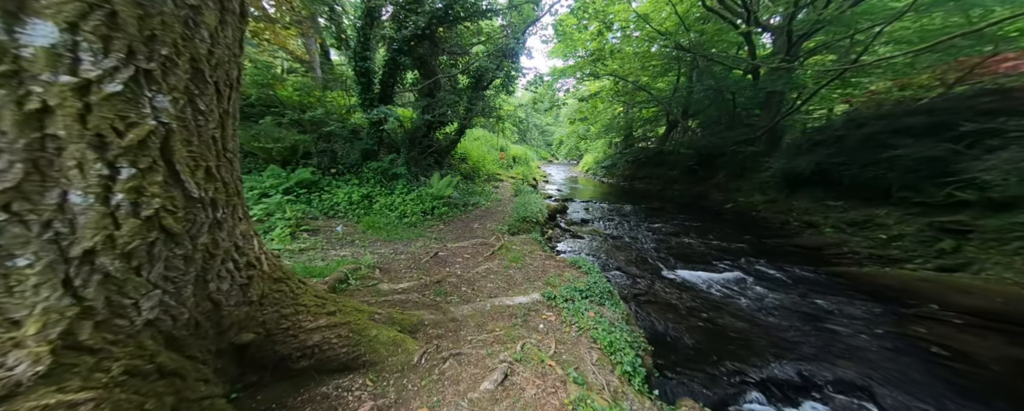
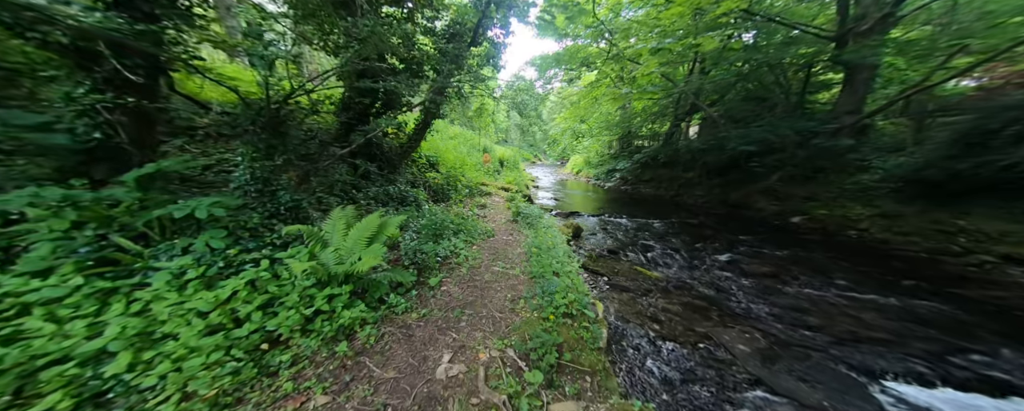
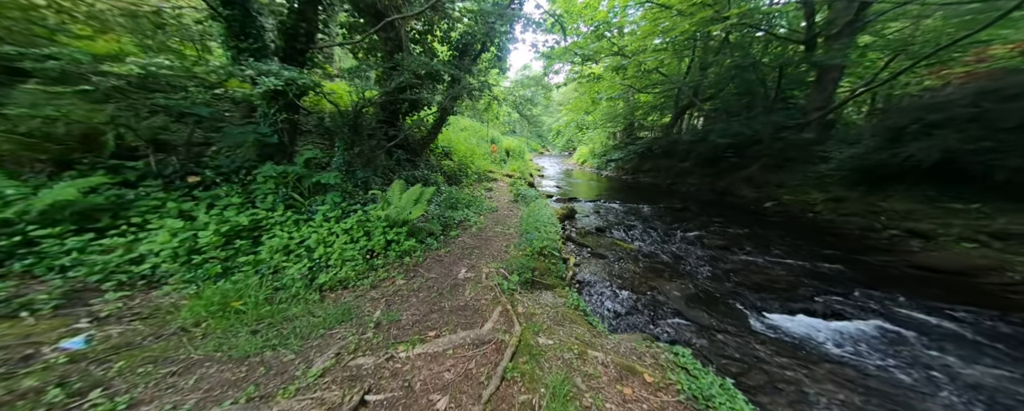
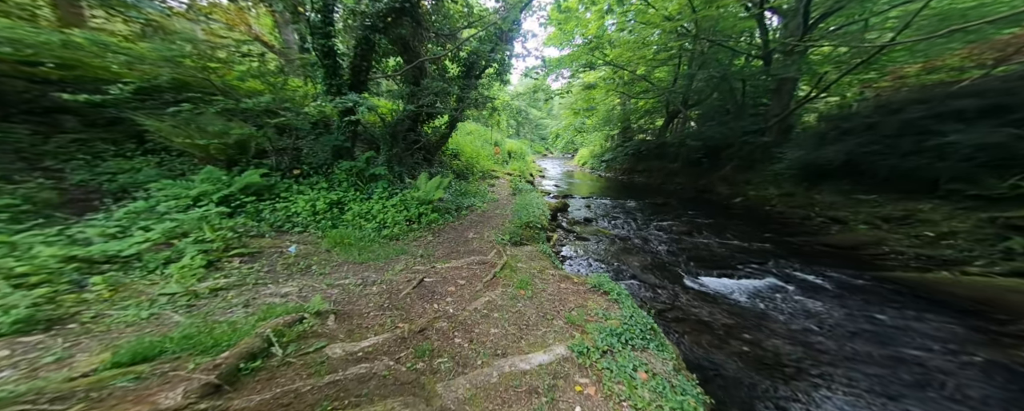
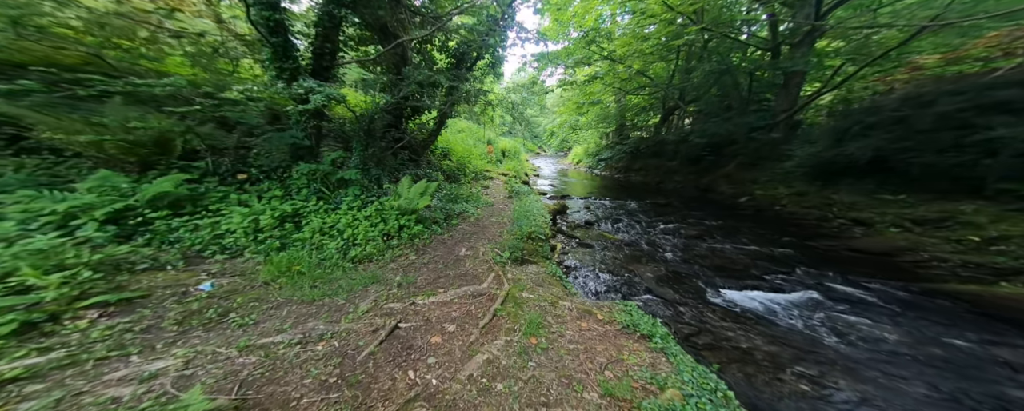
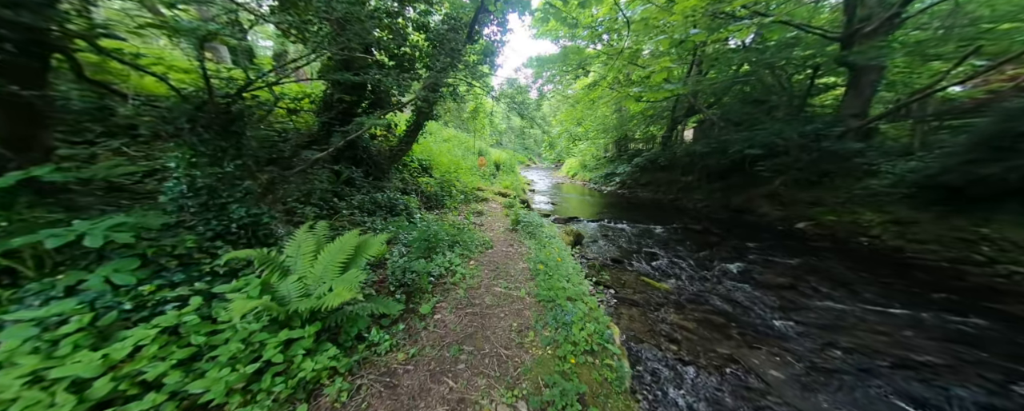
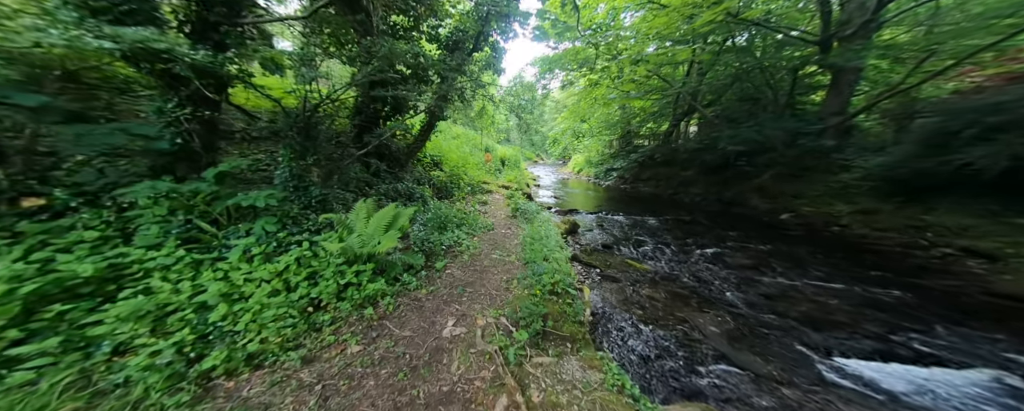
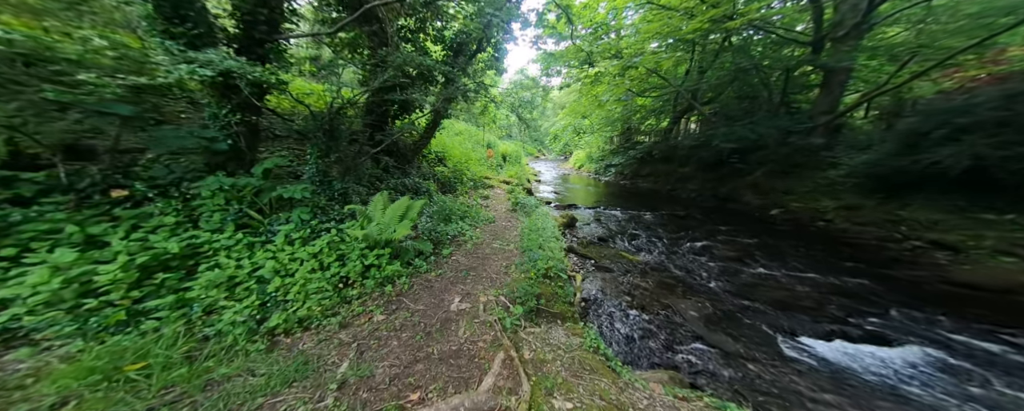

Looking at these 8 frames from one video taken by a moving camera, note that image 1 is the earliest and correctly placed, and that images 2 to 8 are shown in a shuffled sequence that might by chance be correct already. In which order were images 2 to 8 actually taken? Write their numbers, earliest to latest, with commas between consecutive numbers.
4, 5, 3, 8, 7, 2, 6
